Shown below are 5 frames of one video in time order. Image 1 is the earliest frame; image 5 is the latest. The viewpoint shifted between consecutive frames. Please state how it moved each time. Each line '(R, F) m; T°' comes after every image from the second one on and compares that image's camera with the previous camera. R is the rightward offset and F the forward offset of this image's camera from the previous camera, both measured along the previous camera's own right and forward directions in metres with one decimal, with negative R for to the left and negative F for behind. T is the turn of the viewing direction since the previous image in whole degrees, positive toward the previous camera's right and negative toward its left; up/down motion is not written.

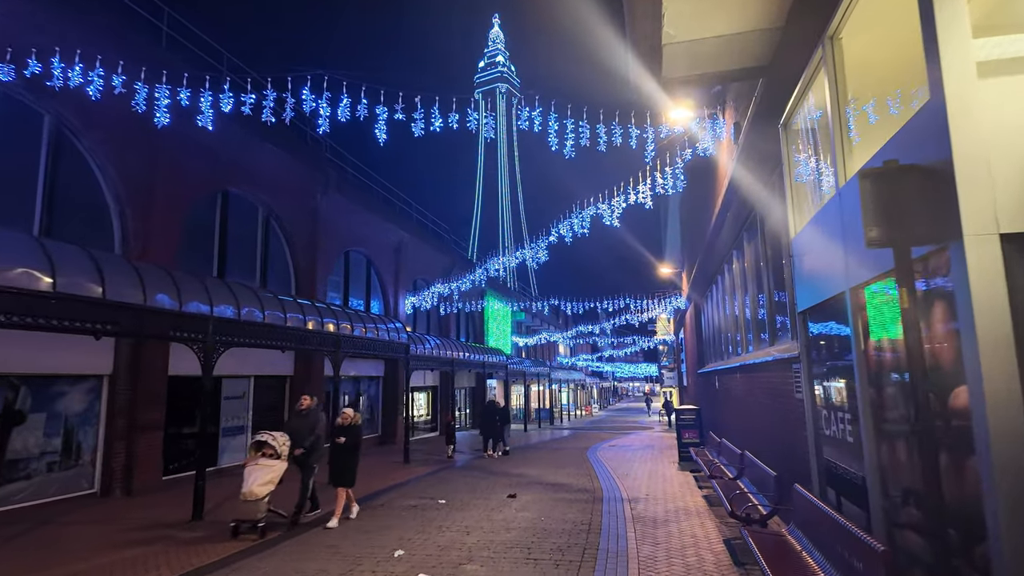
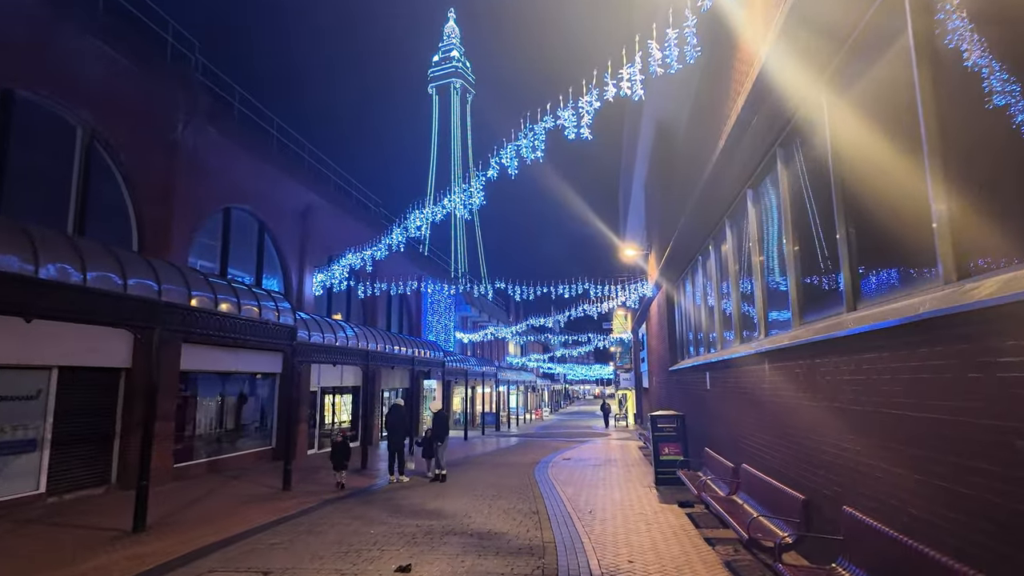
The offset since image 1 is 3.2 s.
(+0.5, +3.9) m; +5°
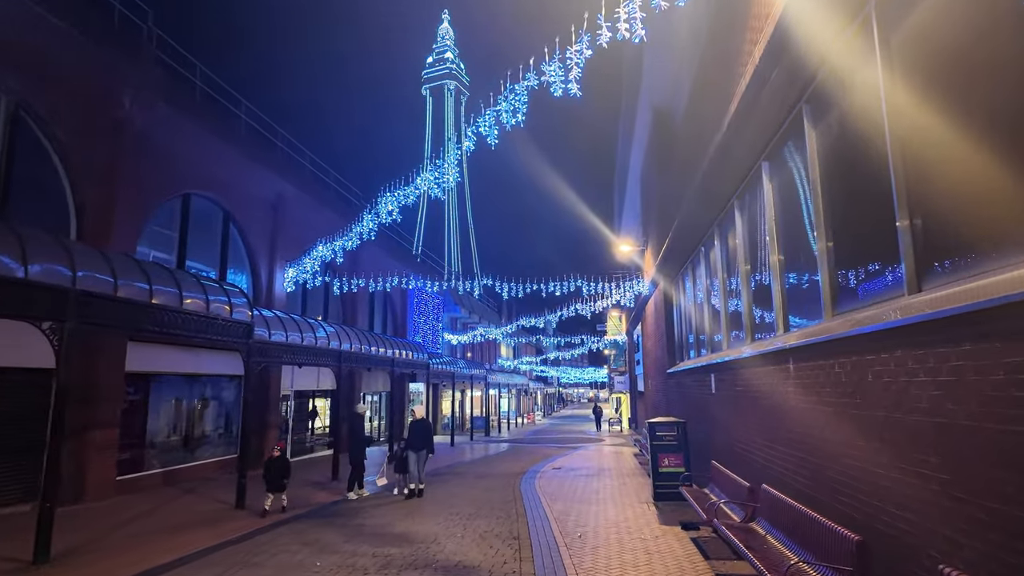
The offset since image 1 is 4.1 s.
(+0.2, +1.2) m; +1°
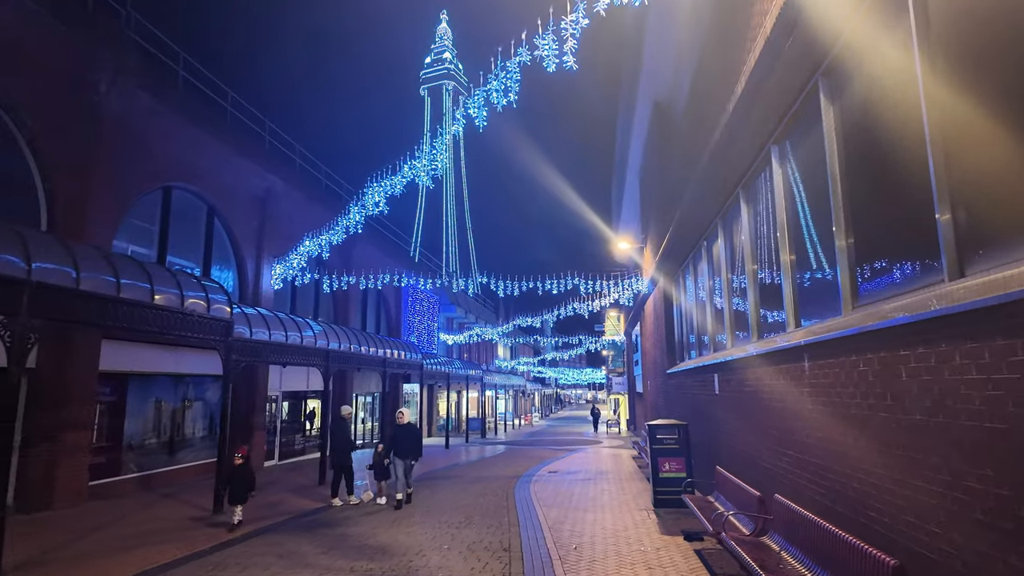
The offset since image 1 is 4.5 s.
(+0.1, +0.5) m; 0°
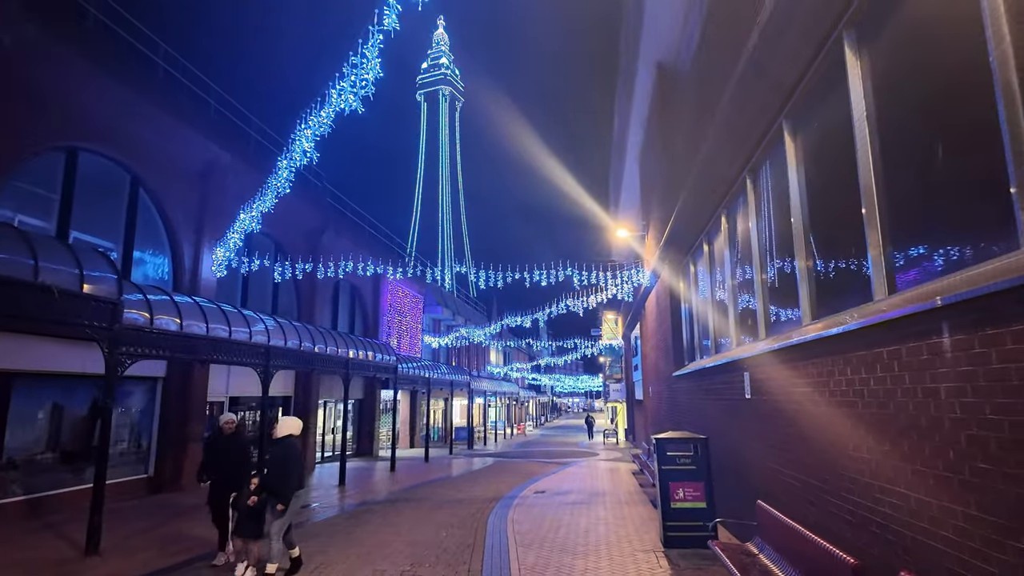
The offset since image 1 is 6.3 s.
(+0.4, +2.2) m; 0°
